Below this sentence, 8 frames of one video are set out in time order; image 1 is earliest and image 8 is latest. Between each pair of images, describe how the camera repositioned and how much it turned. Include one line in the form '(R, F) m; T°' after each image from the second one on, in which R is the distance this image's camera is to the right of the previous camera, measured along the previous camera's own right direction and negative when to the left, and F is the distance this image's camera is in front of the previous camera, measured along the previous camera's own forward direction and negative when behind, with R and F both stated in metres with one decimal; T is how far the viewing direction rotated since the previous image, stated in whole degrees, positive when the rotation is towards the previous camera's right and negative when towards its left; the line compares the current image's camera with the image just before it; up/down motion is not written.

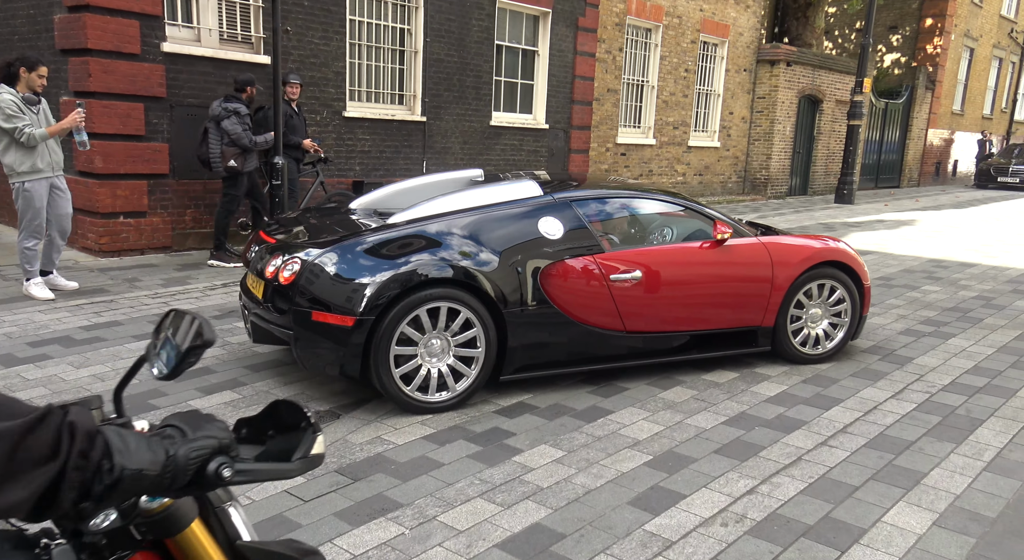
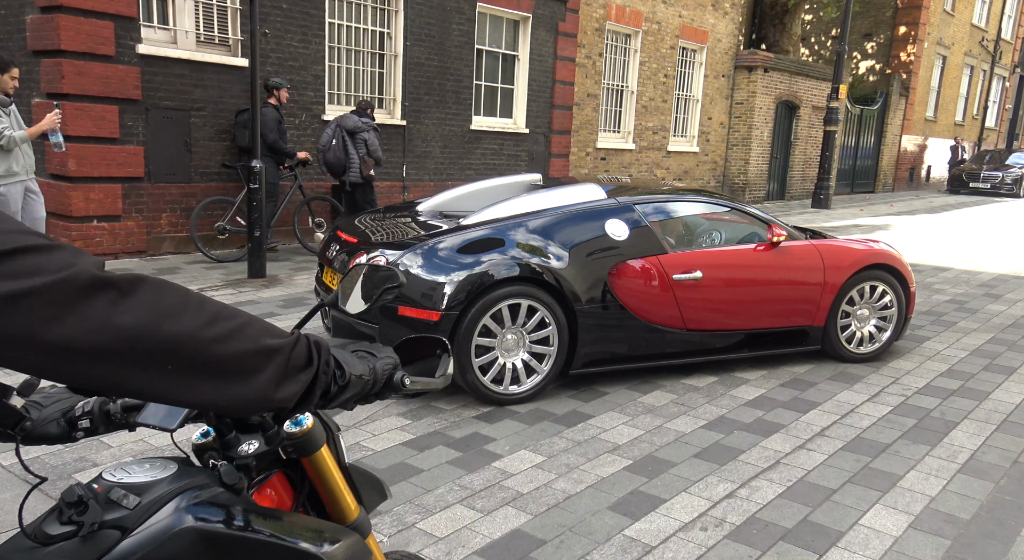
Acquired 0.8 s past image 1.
(0.0, 0.0) m; +1°
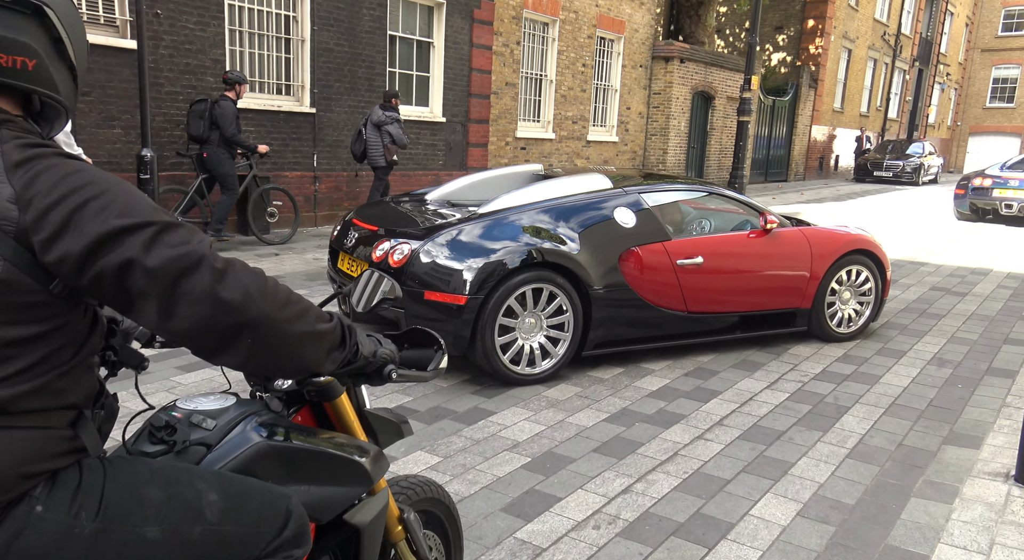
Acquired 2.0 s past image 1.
(+0.1, +0.1) m; +5°
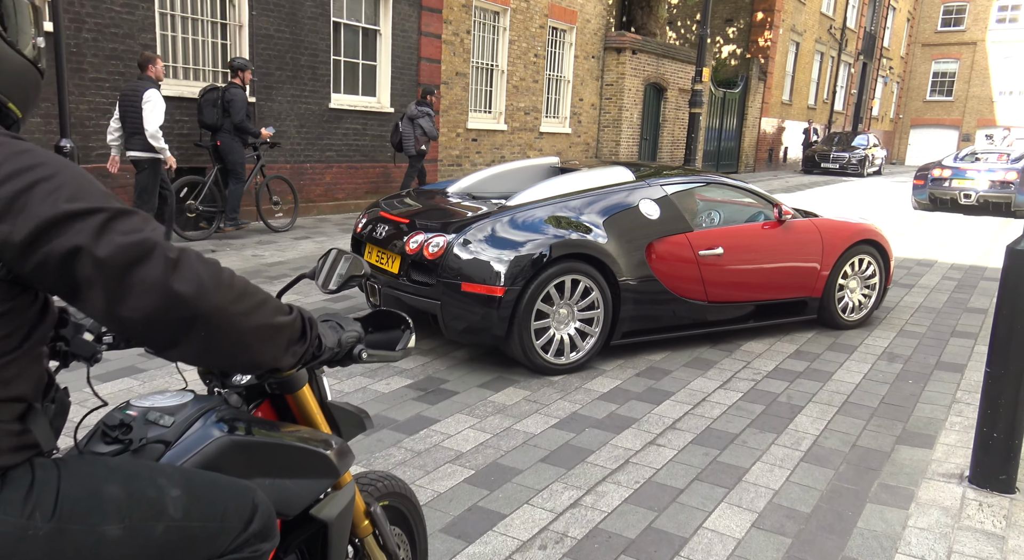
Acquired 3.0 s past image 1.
(+0.1, +0.2) m; +3°
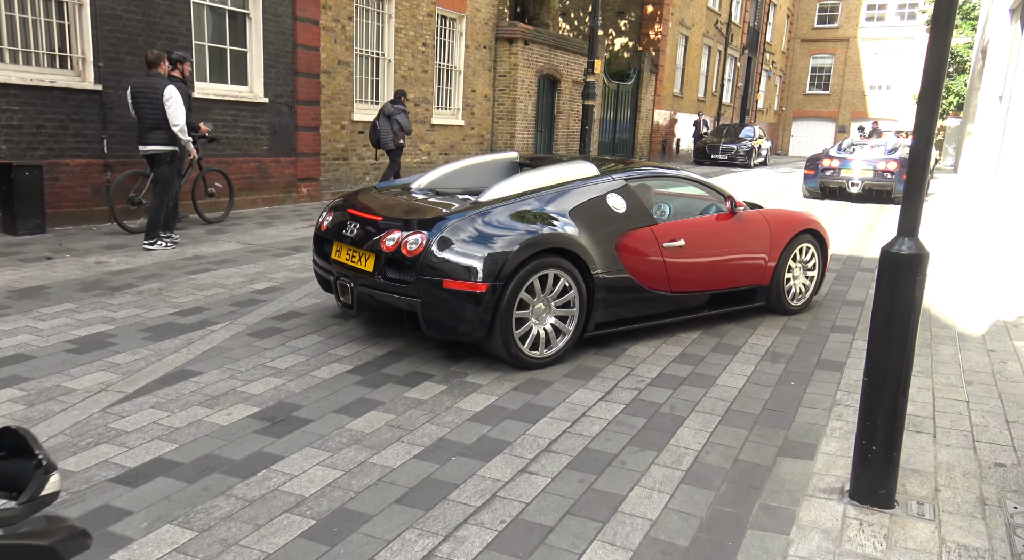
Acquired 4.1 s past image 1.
(+0.2, +0.4) m; +7°
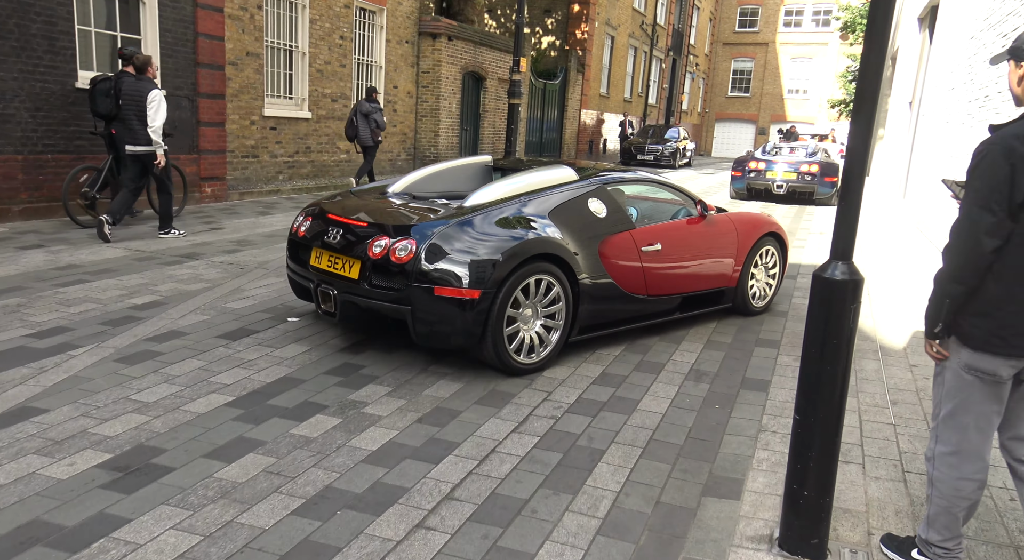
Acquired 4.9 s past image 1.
(+0.1, +0.4) m; +5°
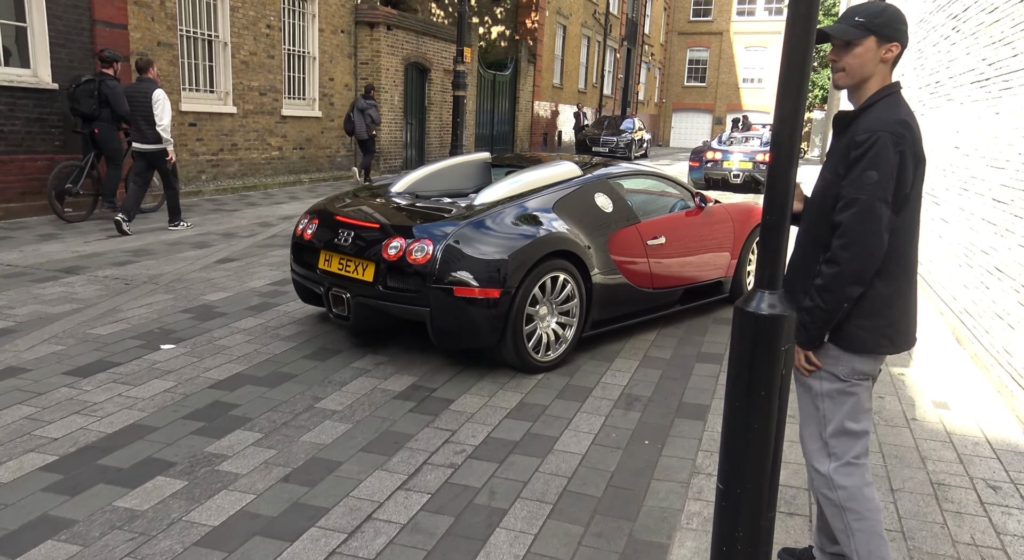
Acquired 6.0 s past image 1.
(+0.4, +0.7) m; +3°
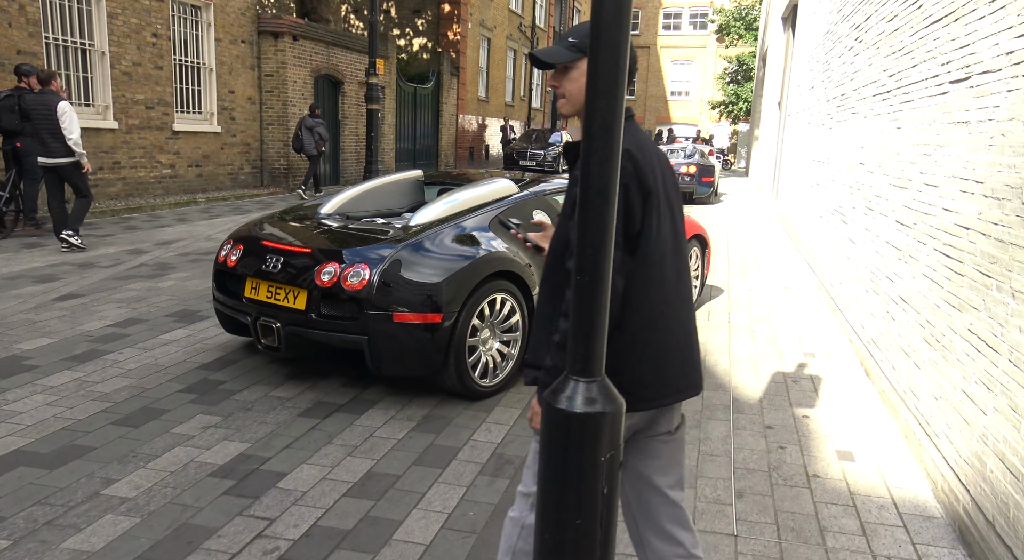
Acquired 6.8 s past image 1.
(+0.5, +0.7) m; +4°
